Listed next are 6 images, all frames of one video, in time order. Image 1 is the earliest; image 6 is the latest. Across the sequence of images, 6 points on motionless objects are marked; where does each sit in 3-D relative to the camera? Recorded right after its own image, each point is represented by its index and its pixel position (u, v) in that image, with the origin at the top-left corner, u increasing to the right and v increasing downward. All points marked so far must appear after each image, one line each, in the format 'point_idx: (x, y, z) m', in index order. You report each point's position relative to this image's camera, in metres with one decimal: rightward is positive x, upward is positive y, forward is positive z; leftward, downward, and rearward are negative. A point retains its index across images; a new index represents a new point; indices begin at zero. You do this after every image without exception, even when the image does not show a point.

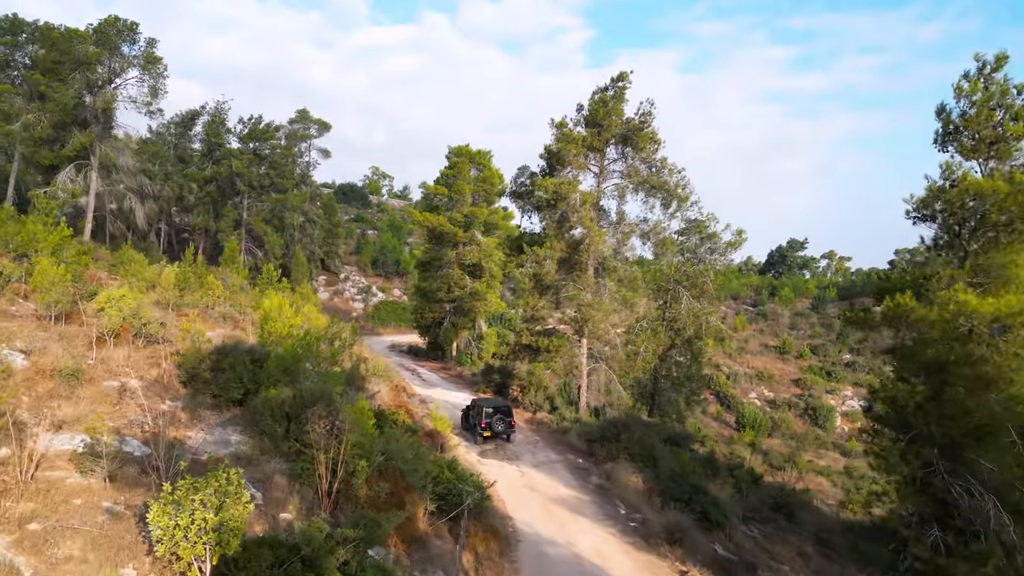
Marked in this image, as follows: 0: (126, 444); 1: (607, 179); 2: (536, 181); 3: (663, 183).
0: (-4.2, -1.7, +8.2) m
1: (+2.1, +2.5, +17.4) m
2: (+0.5, +2.3, +16.5) m
3: (+3.3, +2.3, +16.5) m
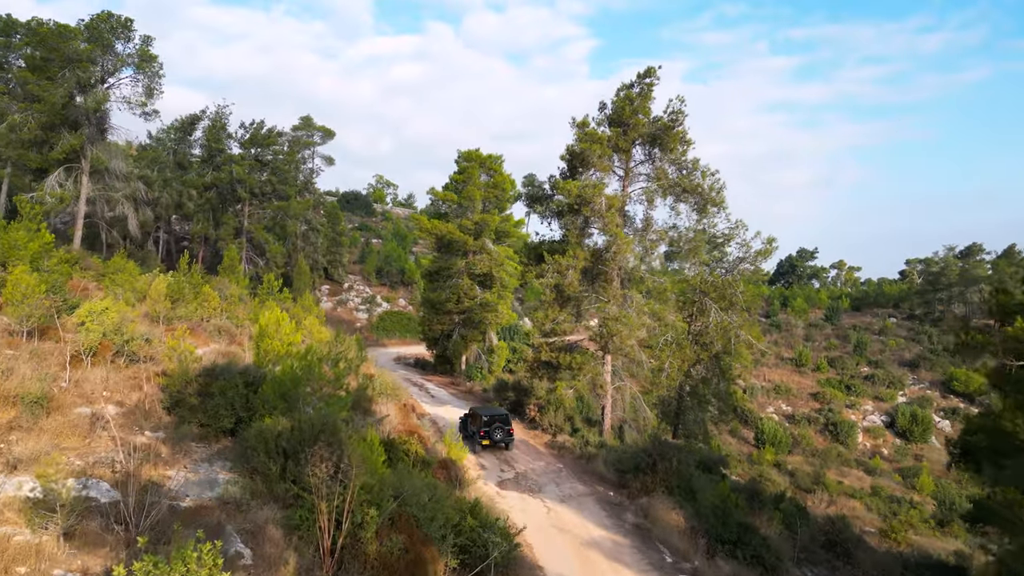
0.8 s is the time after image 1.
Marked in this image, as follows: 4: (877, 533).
0: (-3.8, -1.8, +6.9) m
1: (+2.5, +2.2, +16.1) m
2: (+0.9, +2.1, +15.2) m
3: (+3.7, +2.0, +15.2) m
4: (+8.9, -5.9, +18.5) m
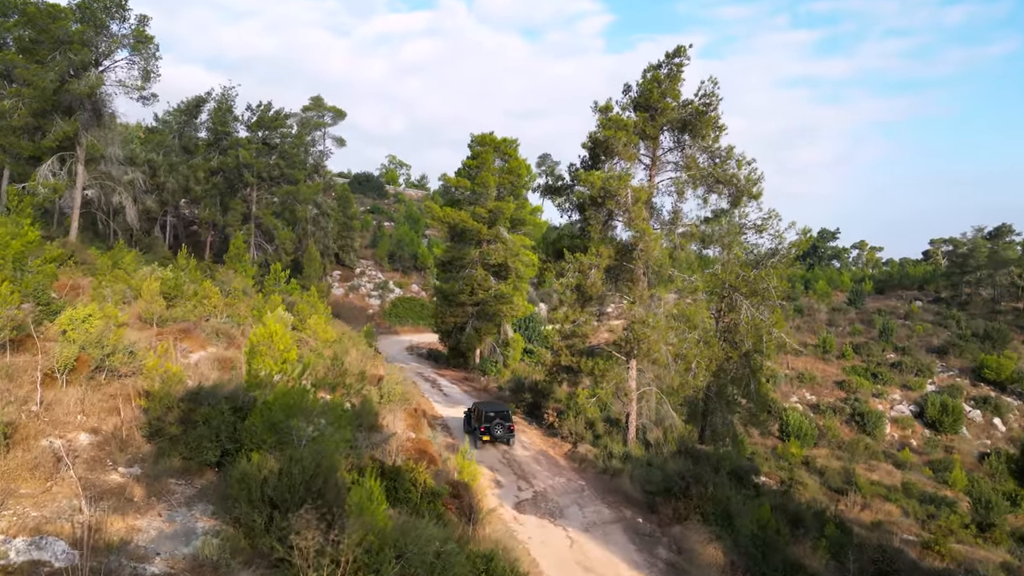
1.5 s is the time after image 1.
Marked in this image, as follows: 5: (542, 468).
0: (-3.7, -2.1, +5.9) m
1: (+2.9, +2.3, +14.8) m
2: (+1.2, +2.1, +14.0) m
3: (+4.0, +2.0, +14.0) m
4: (+9.3, -5.8, +17.4) m
5: (+0.5, -3.2, +13.5) m
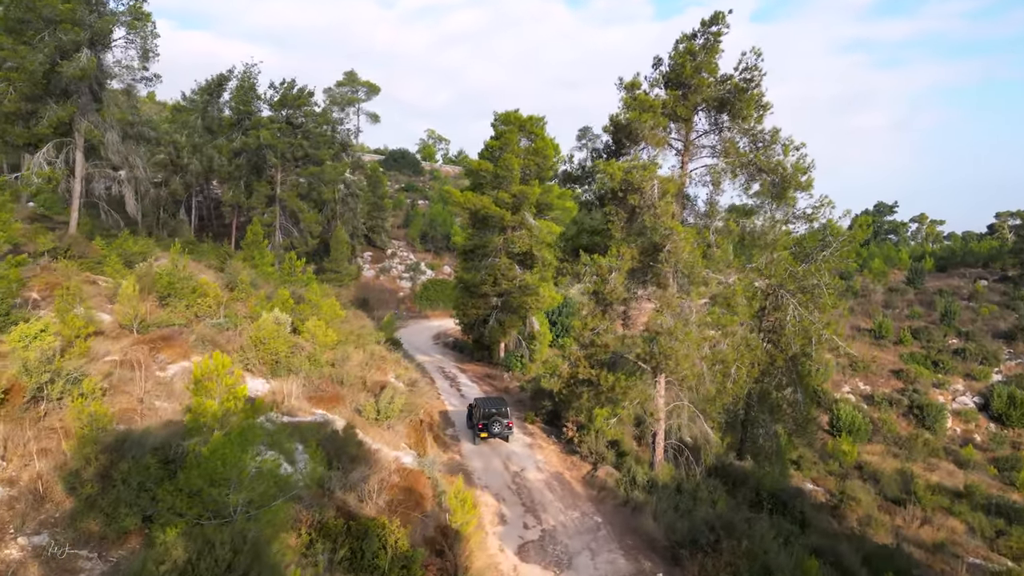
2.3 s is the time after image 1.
0: (-4.0, -2.4, +4.6) m
1: (+3.1, +2.2, +13.0) m
2: (+1.4, +2.0, +12.2) m
3: (+4.1, +1.9, +12.0) m
4: (+9.6, -5.8, +15.4) m
5: (+0.7, -3.3, +12.0) m
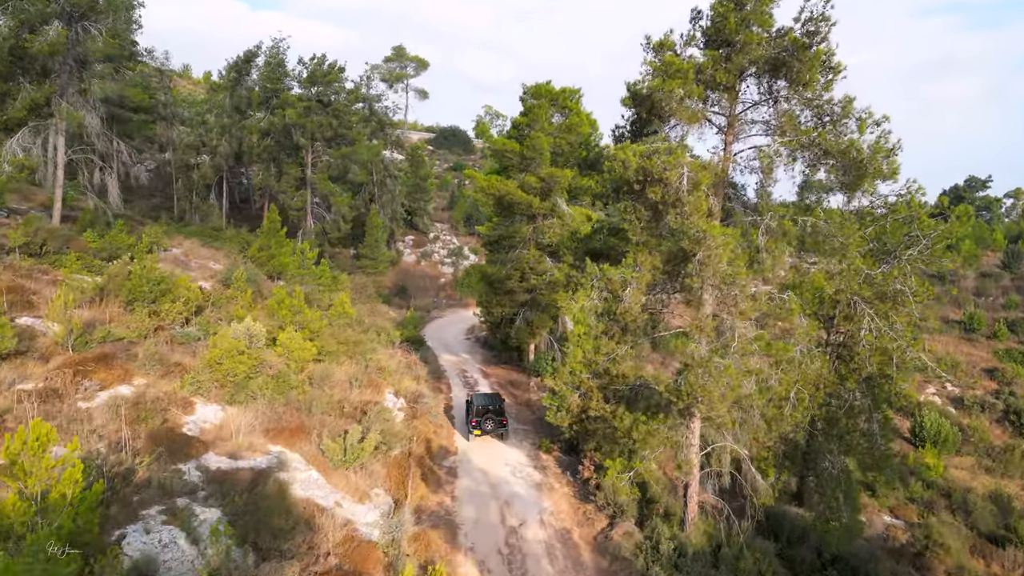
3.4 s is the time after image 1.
0: (-4.7, -2.9, +2.6) m
1: (+3.0, +2.0, +10.1) m
2: (+1.3, +1.8, +9.6) m
3: (+4.0, +1.7, +9.1) m
4: (+9.7, -5.9, +12.2) m
5: (+0.5, -3.5, +9.5) m
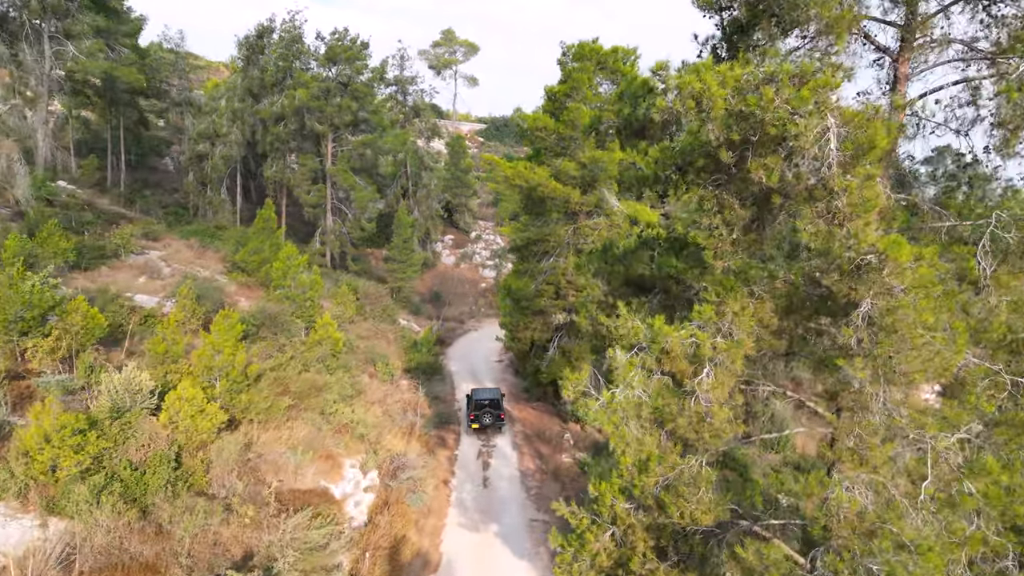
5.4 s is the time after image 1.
0: (-5.6, -3.3, -1.6) m
1: (+2.9, +1.5, +5.3) m
2: (+1.1, +1.3, +4.9) m
3: (+3.7, +1.2, +4.2) m
4: (+9.7, -6.4, +6.8) m
5: (+0.3, -4.0, +4.9) m
